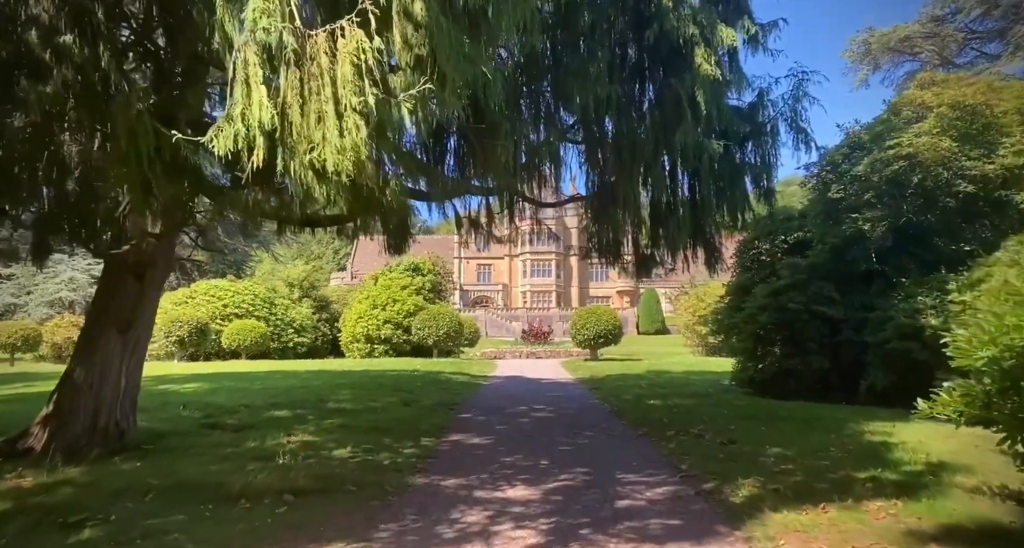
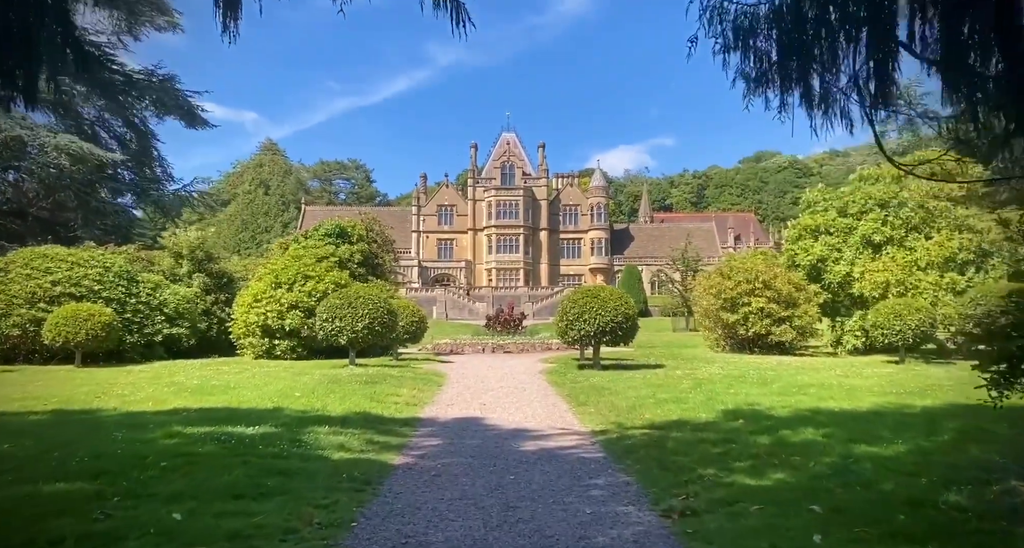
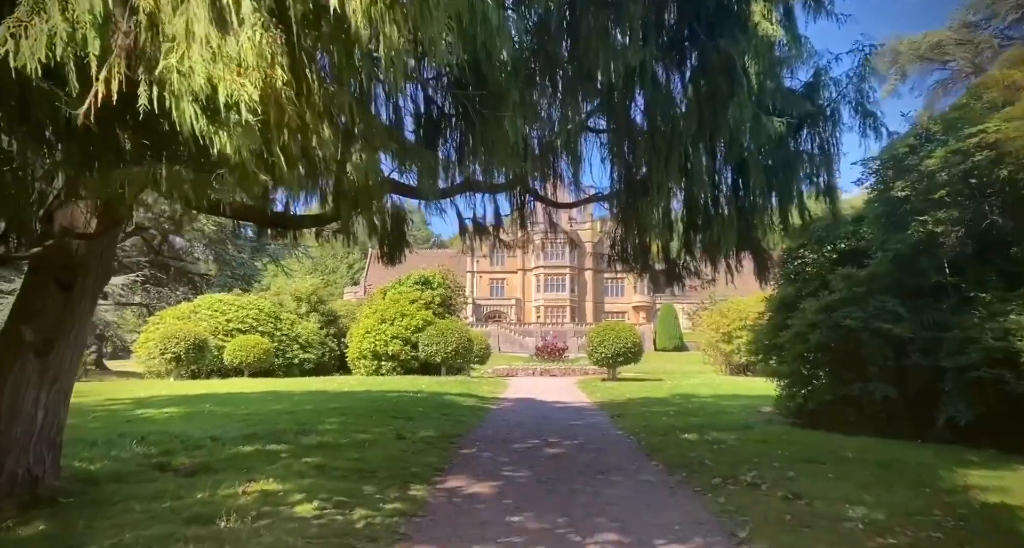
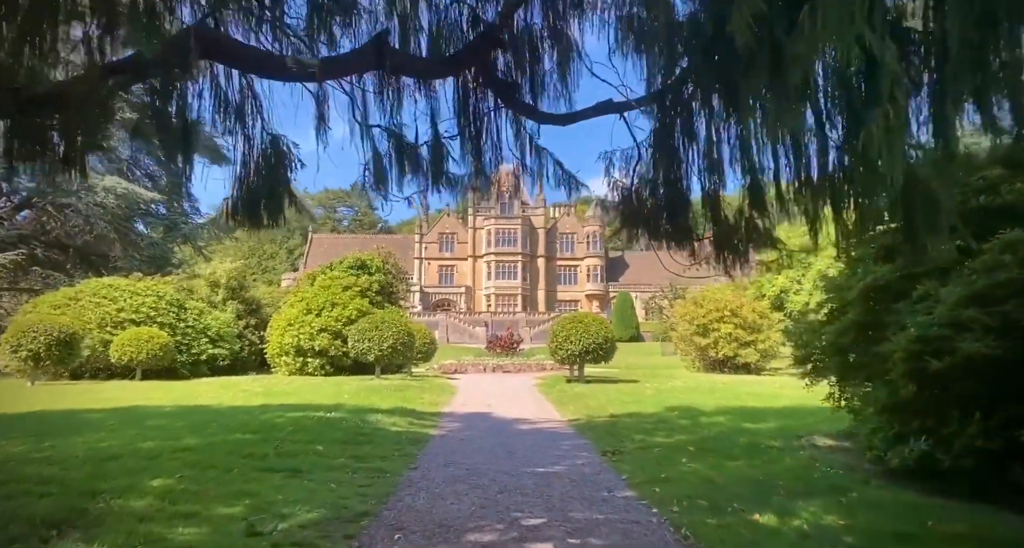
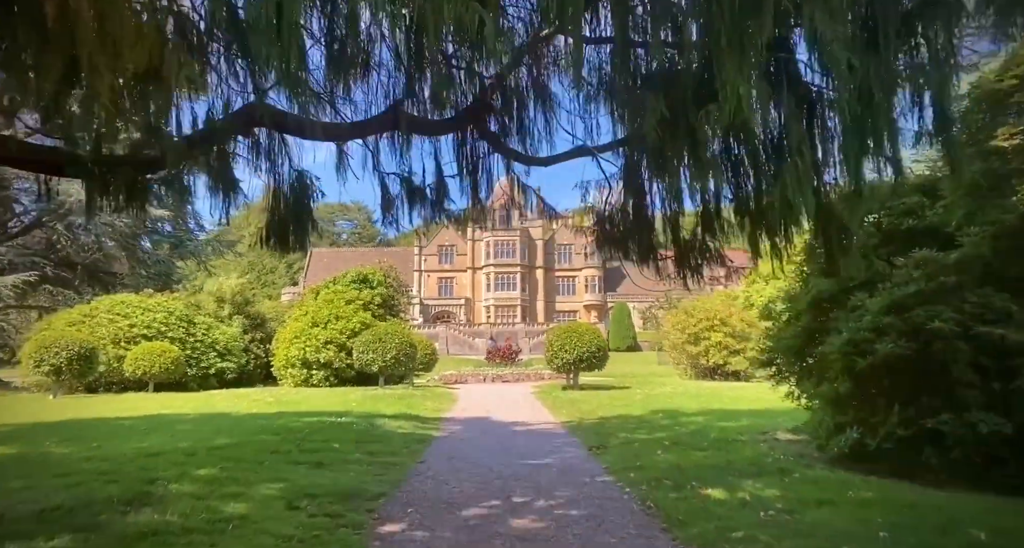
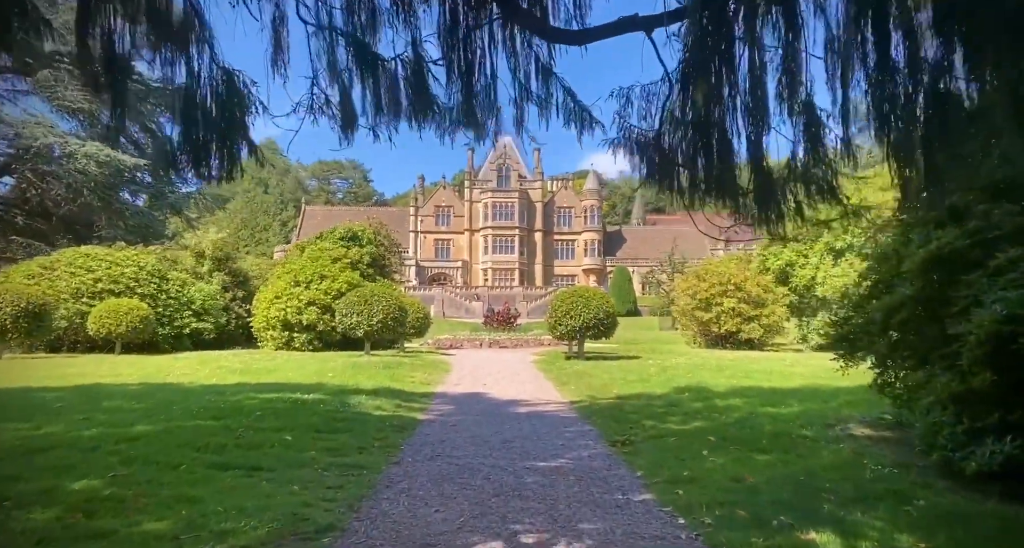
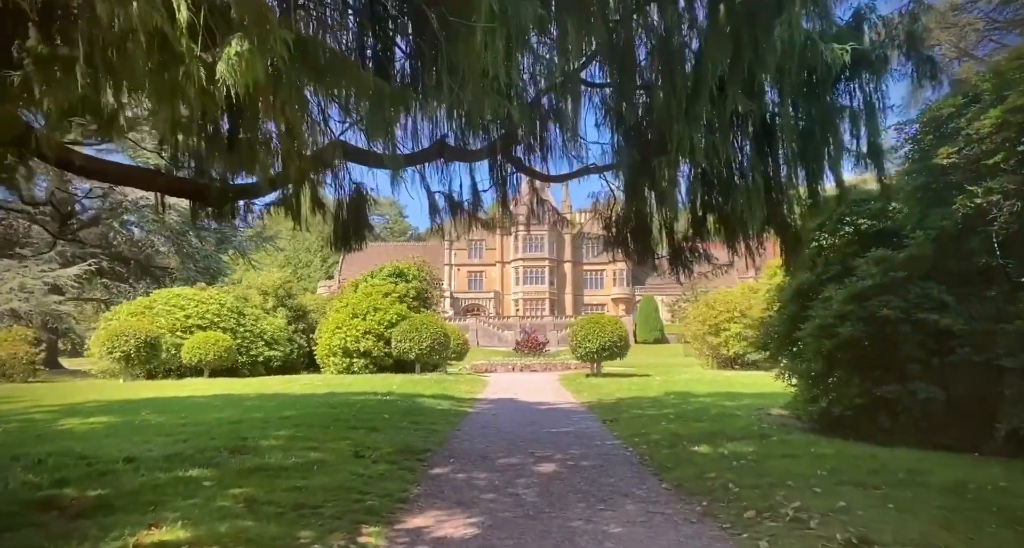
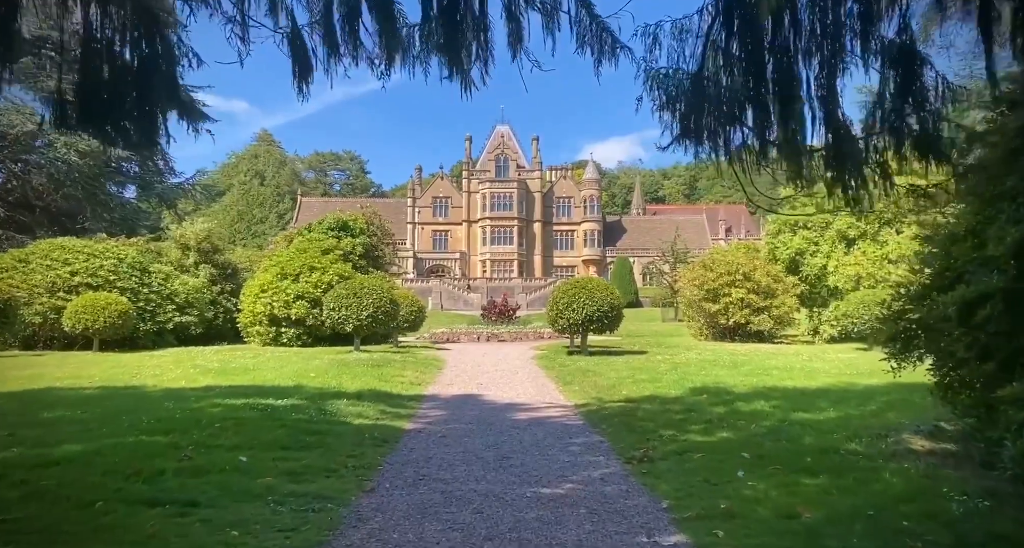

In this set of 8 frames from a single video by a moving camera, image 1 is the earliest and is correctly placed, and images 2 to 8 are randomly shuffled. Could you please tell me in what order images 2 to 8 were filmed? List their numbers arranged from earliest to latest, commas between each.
3, 7, 5, 4, 6, 8, 2
